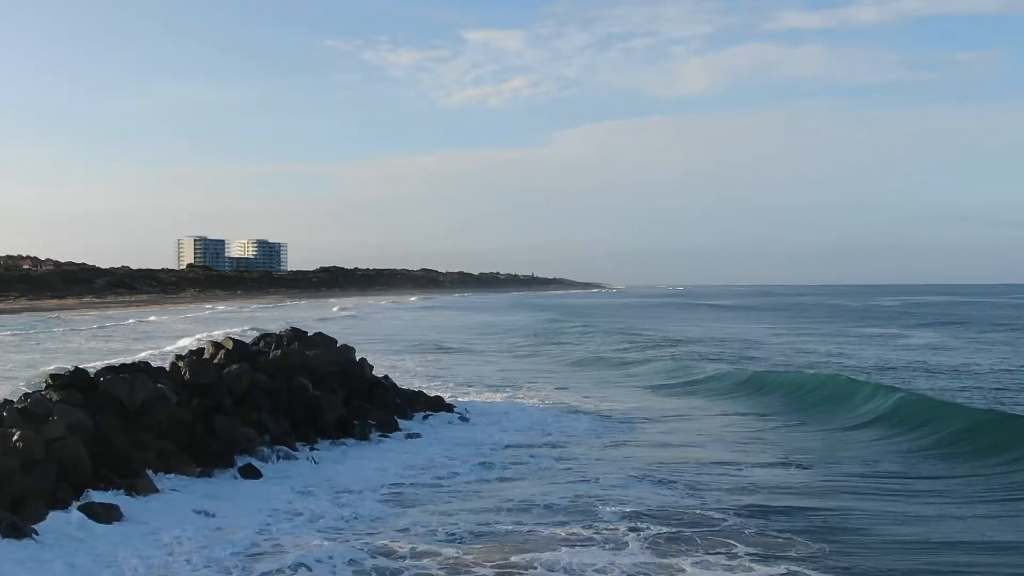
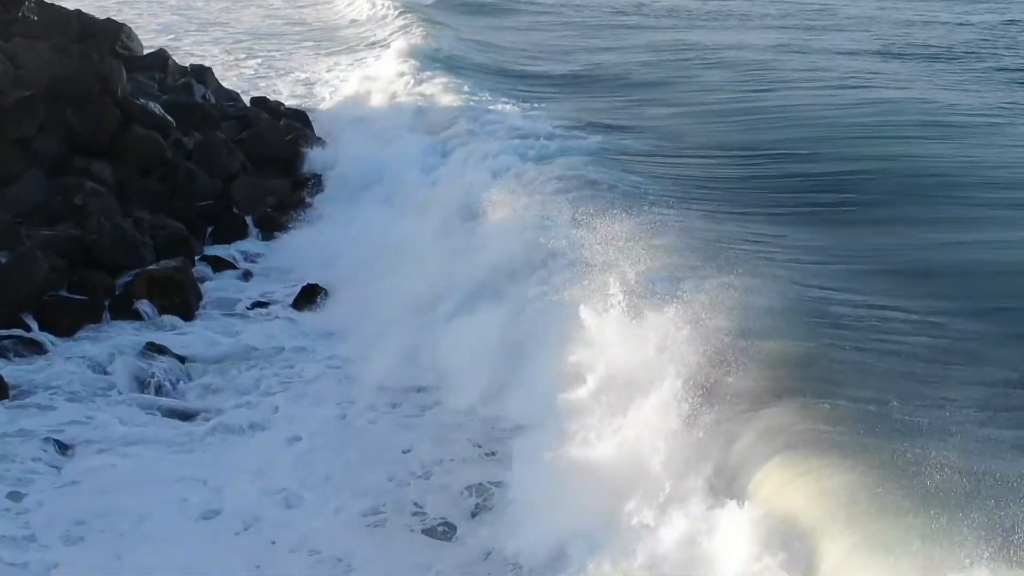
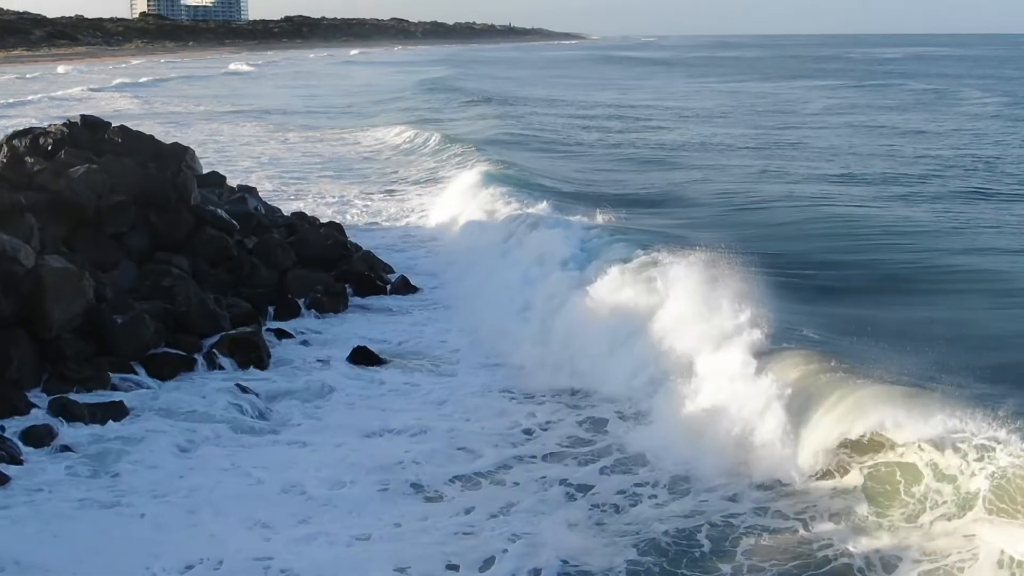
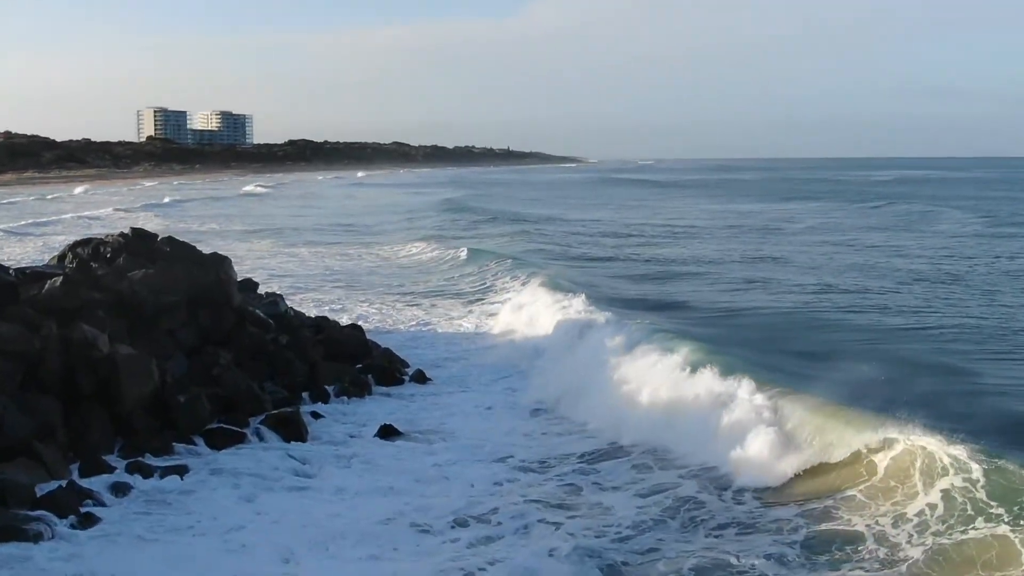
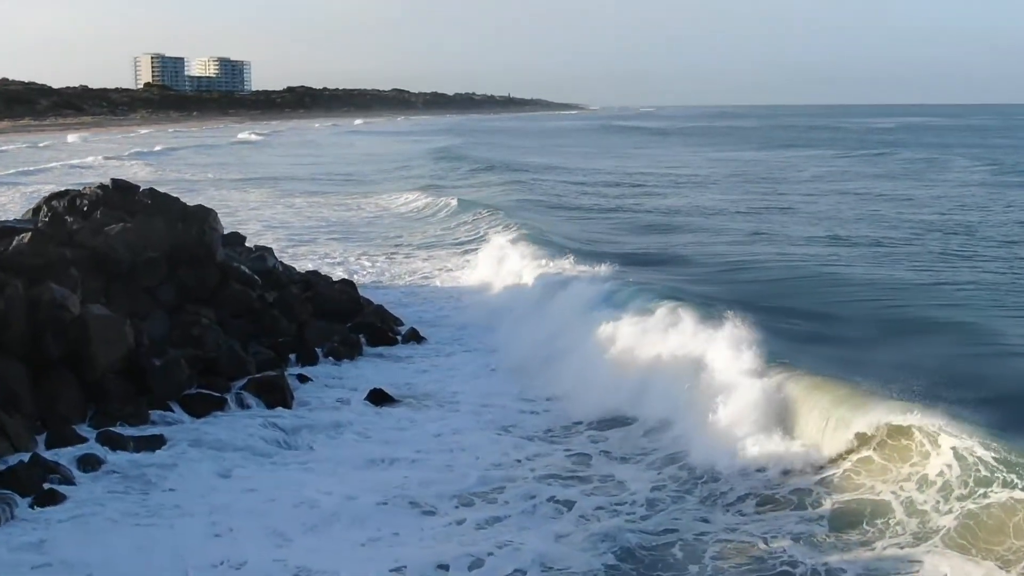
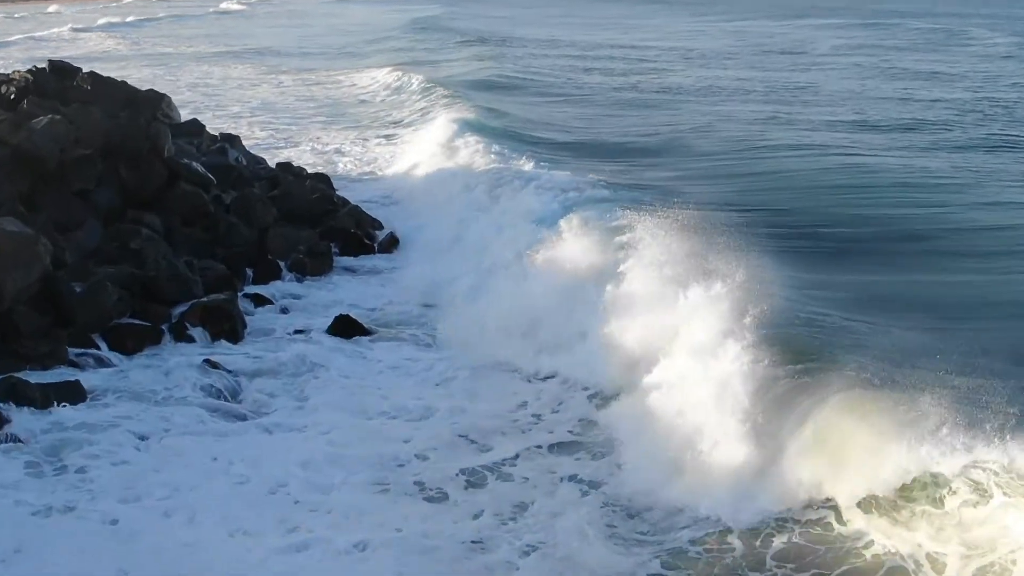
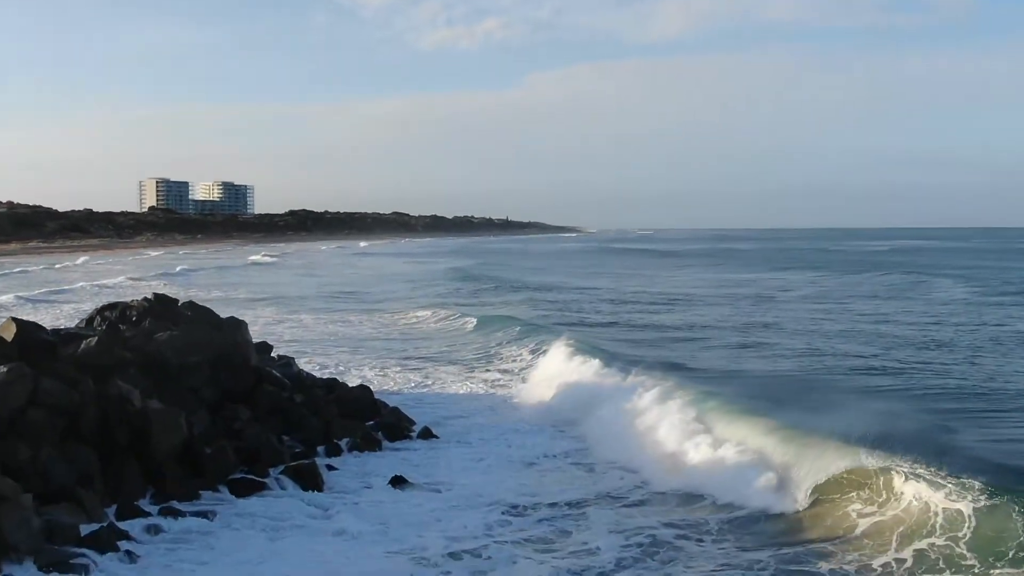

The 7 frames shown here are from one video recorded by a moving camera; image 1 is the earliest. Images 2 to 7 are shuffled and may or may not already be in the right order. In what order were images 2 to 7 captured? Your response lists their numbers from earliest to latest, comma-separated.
7, 4, 5, 3, 6, 2
